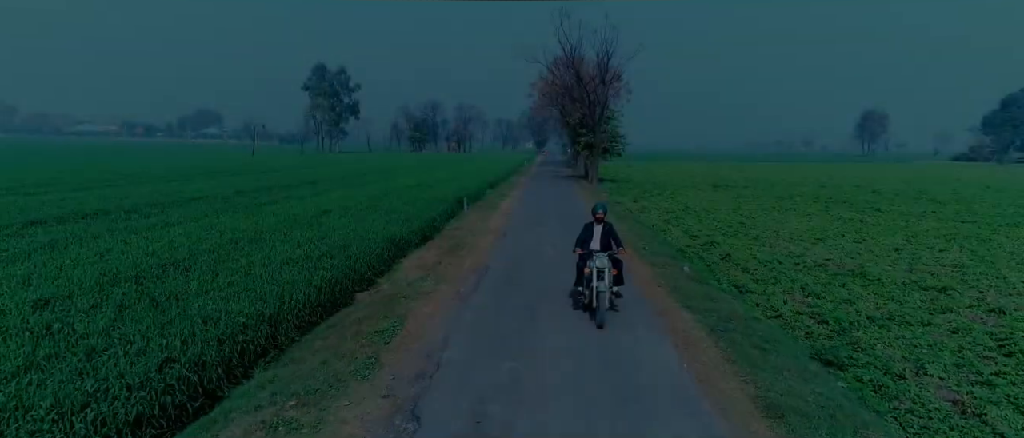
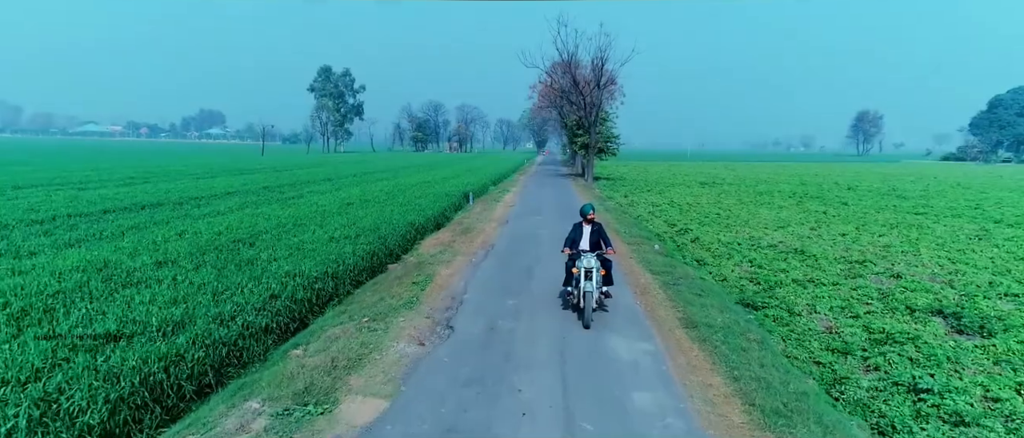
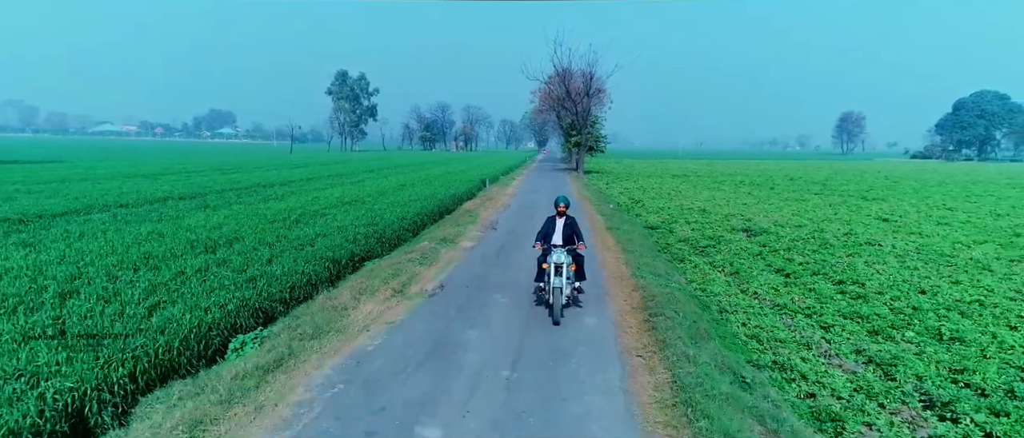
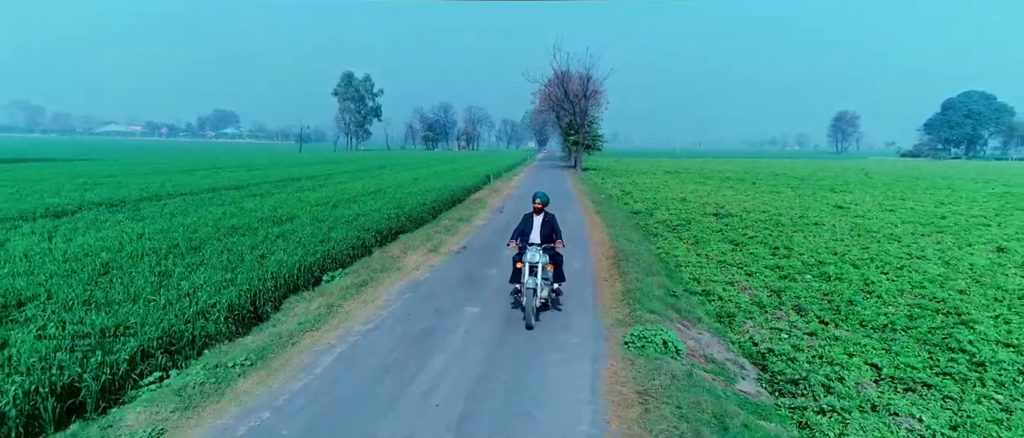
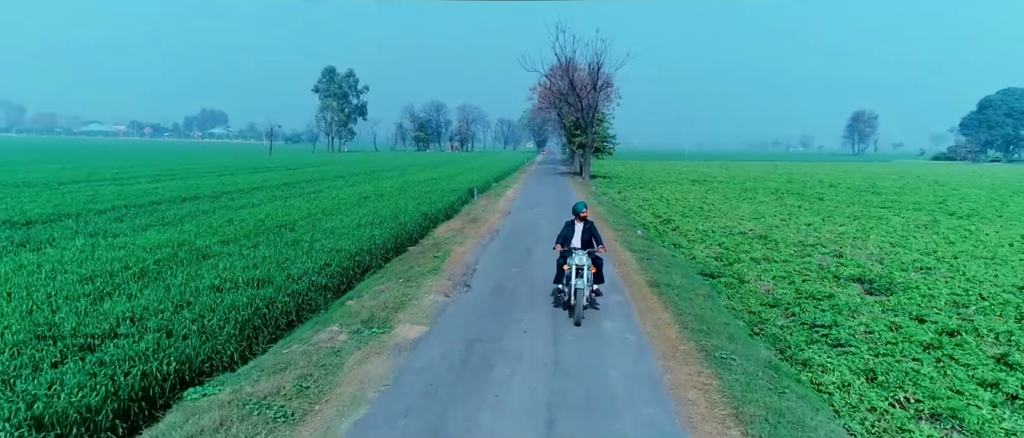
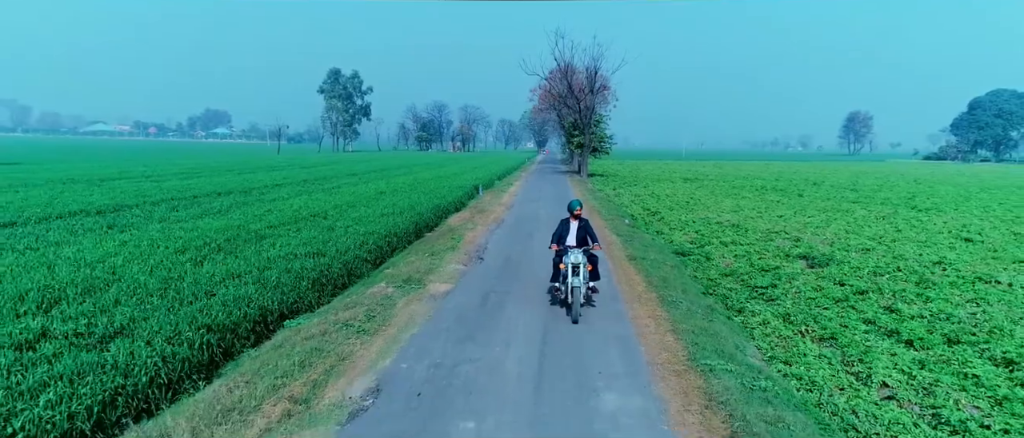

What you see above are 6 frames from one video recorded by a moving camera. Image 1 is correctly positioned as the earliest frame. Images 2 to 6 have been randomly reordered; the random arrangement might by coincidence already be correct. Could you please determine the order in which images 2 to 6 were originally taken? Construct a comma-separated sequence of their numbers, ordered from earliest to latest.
2, 5, 6, 3, 4
